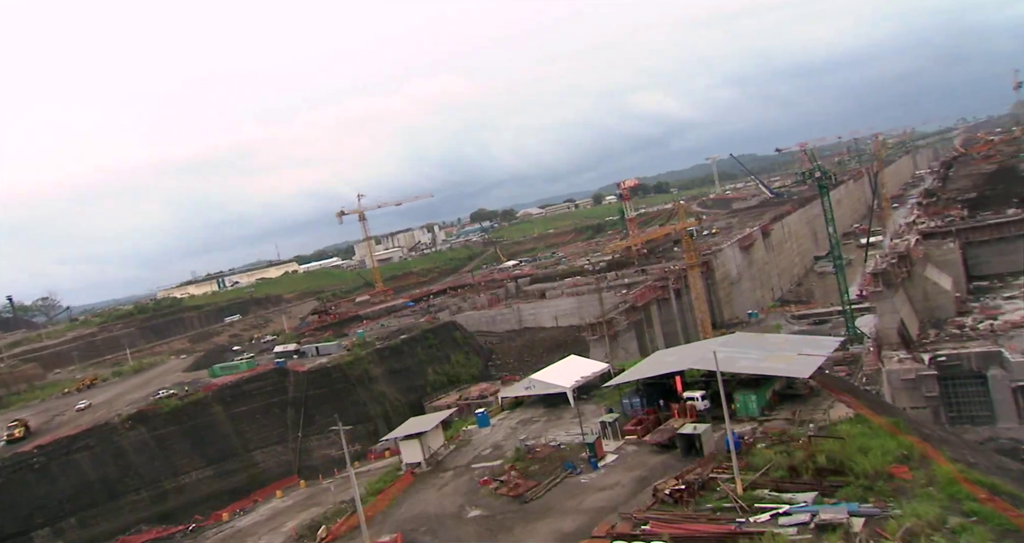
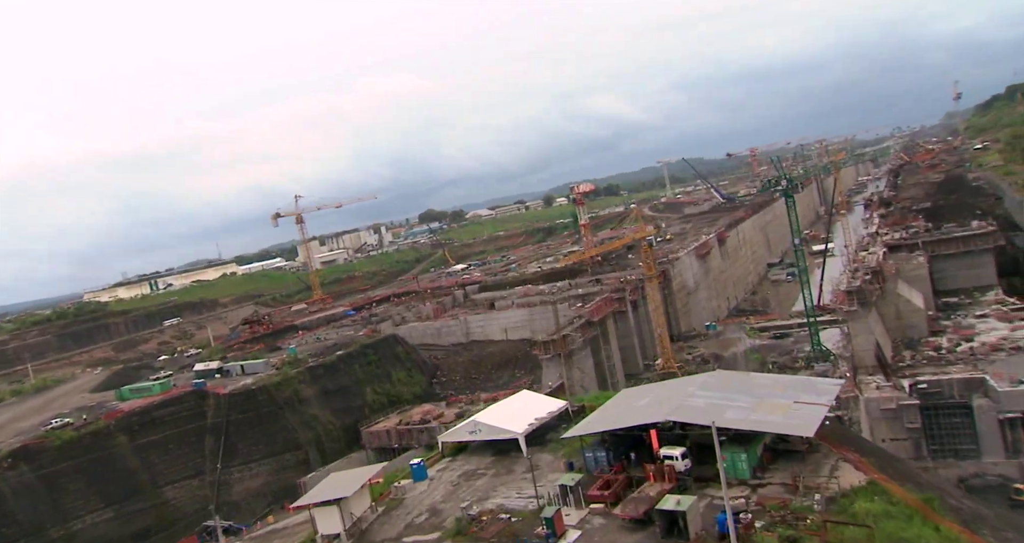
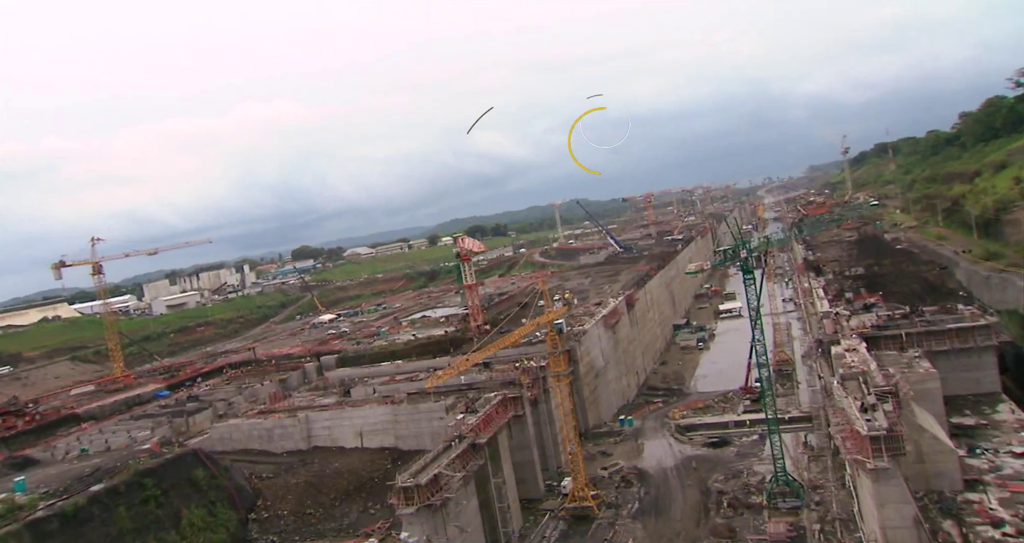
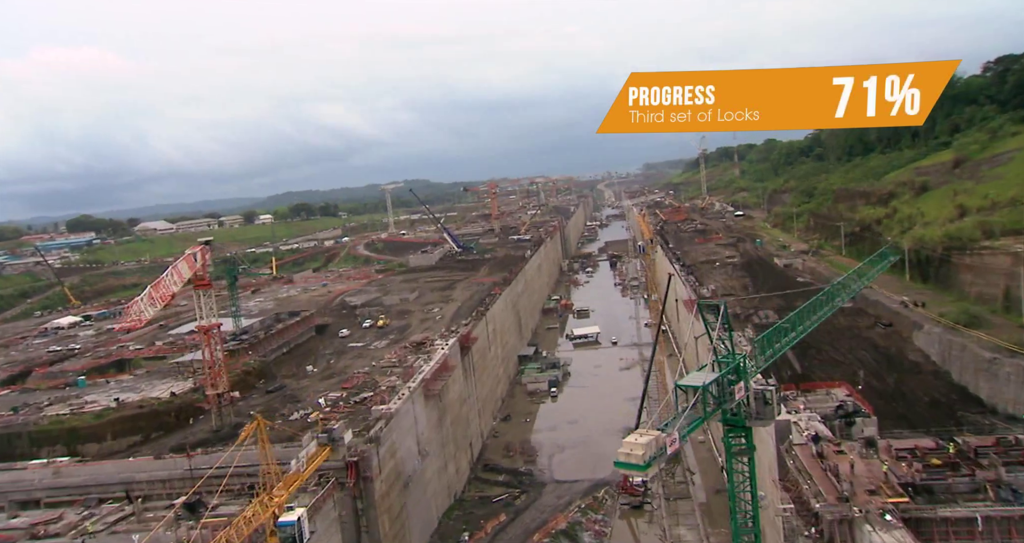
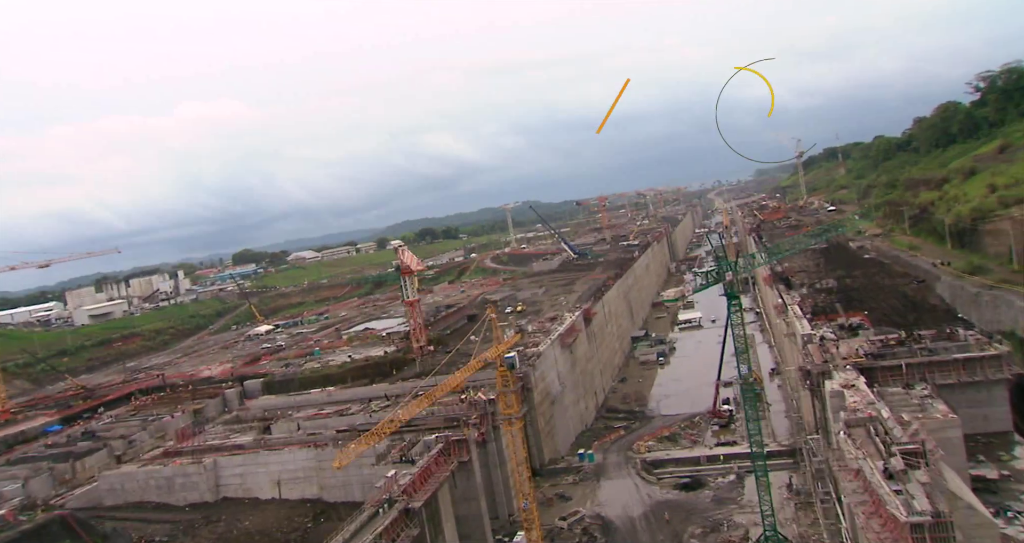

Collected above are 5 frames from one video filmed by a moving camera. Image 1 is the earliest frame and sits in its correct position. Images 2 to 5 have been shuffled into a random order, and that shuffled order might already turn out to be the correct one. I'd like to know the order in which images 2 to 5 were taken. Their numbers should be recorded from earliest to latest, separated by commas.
2, 3, 5, 4
